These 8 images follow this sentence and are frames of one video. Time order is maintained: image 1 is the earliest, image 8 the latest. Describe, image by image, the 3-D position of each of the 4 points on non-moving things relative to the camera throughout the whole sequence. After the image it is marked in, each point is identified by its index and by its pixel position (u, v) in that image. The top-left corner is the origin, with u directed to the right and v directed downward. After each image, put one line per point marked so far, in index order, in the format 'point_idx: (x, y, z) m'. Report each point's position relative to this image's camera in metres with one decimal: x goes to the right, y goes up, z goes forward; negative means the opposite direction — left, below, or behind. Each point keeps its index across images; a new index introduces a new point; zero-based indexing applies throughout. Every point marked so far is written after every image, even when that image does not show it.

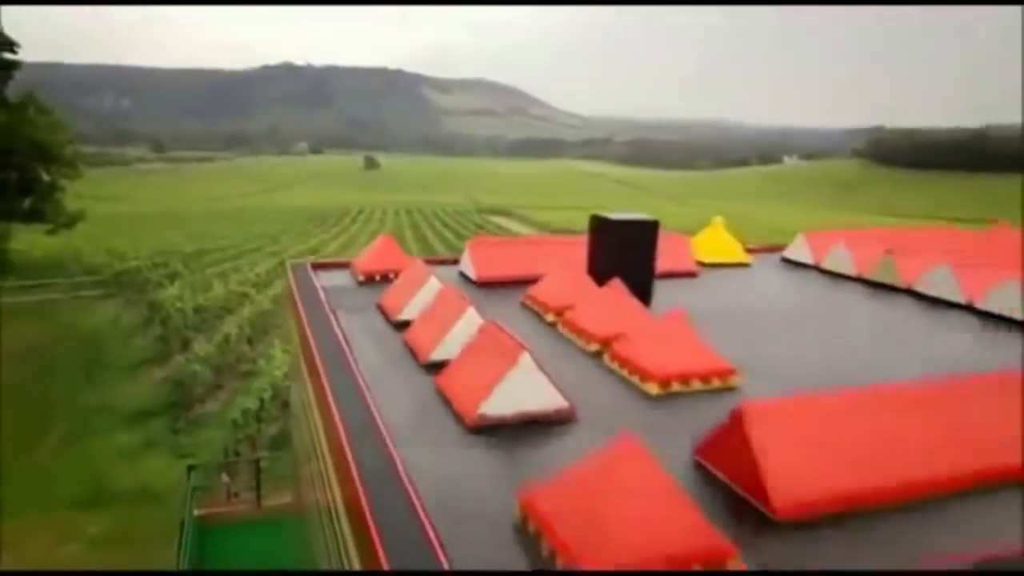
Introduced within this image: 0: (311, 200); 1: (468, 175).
0: (-0.5, +0.3, +4.5) m
1: (-0.2, +0.3, +4.5) m
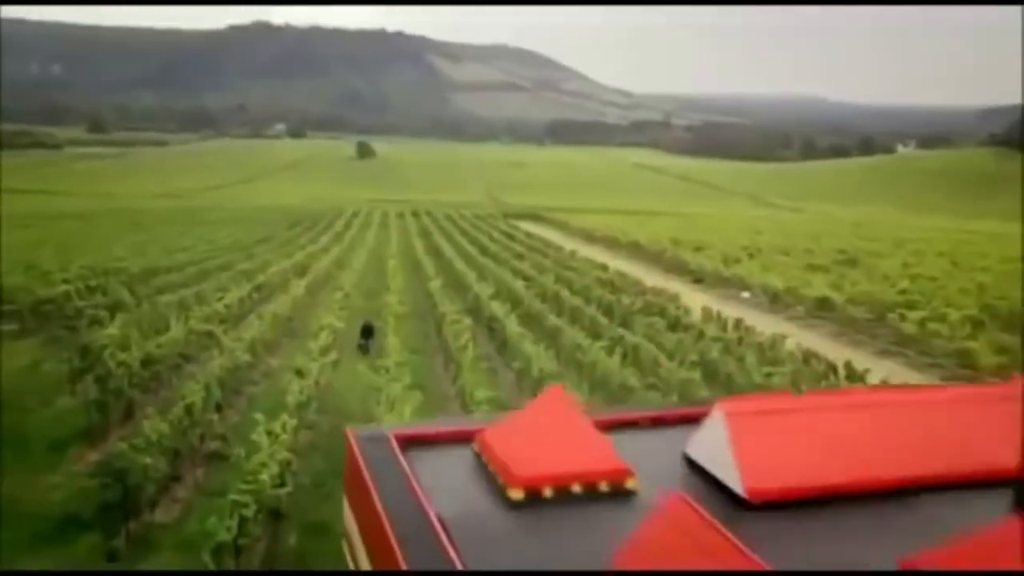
0: (-0.4, +0.2, +3.5) m
1: (-0.1, +0.3, +3.5) m
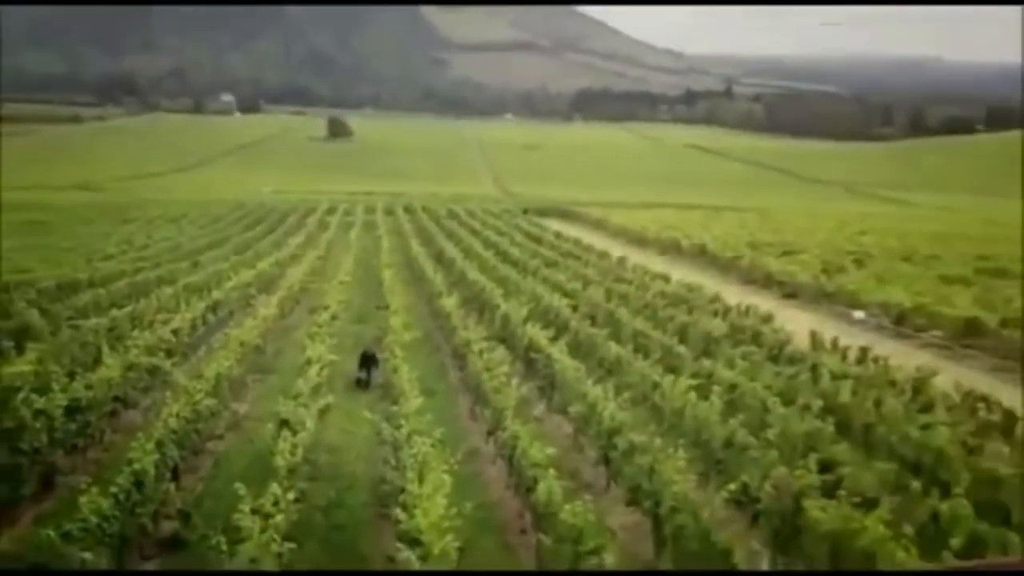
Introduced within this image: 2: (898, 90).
0: (-0.4, +0.2, +2.6) m
1: (0.0, +0.3, +2.7) m
2: (+0.7, +0.4, +2.8) m
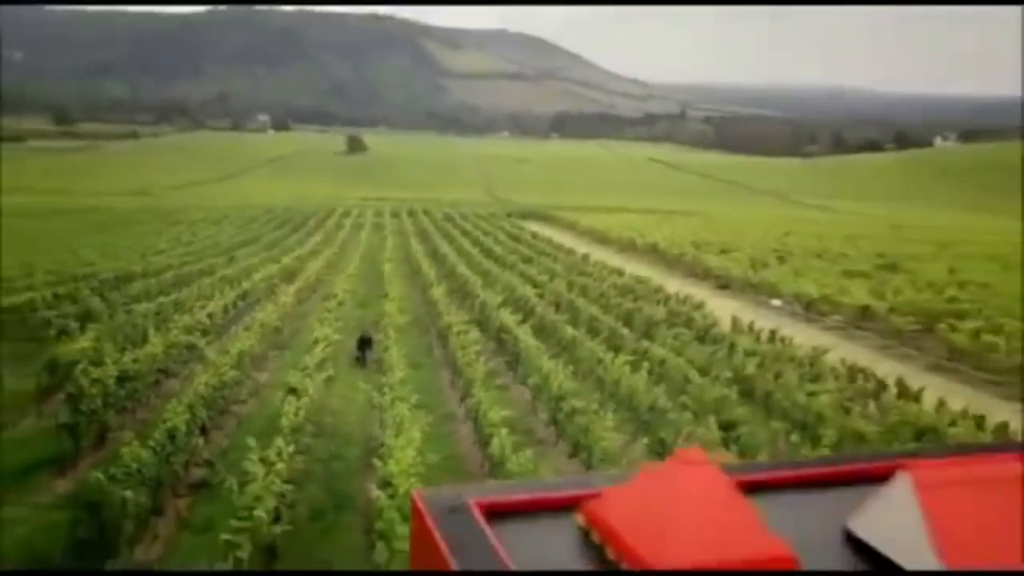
0: (-0.4, +0.2, +3.2) m
1: (0.0, +0.3, +3.2) m
2: (+0.7, +0.4, +3.3) m
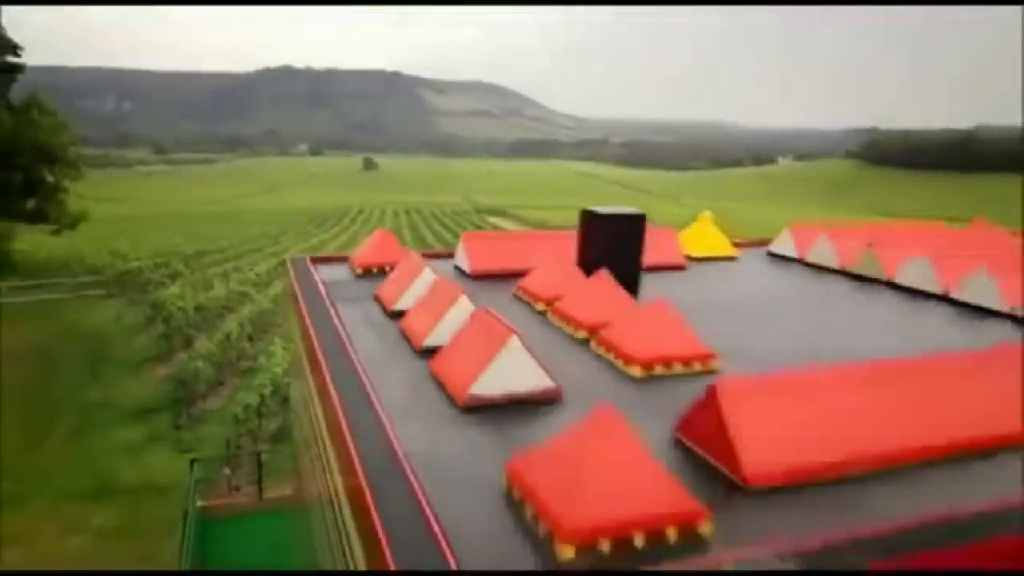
0: (-0.6, +0.3, +4.5) m
1: (-0.2, +0.3, +4.6) m
2: (+0.6, +0.4, +4.6) m
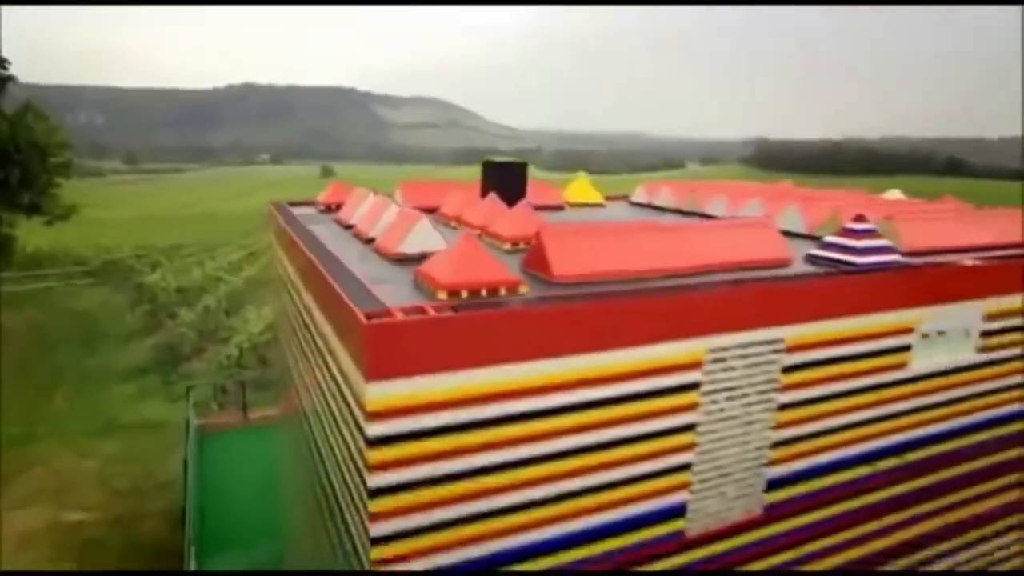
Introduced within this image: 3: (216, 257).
0: (-0.7, +0.3, +5.1) m
1: (-0.4, +0.4, +5.2) m
2: (+0.4, +0.5, +5.2) m
3: (-1.0, +0.1, +5.0) m
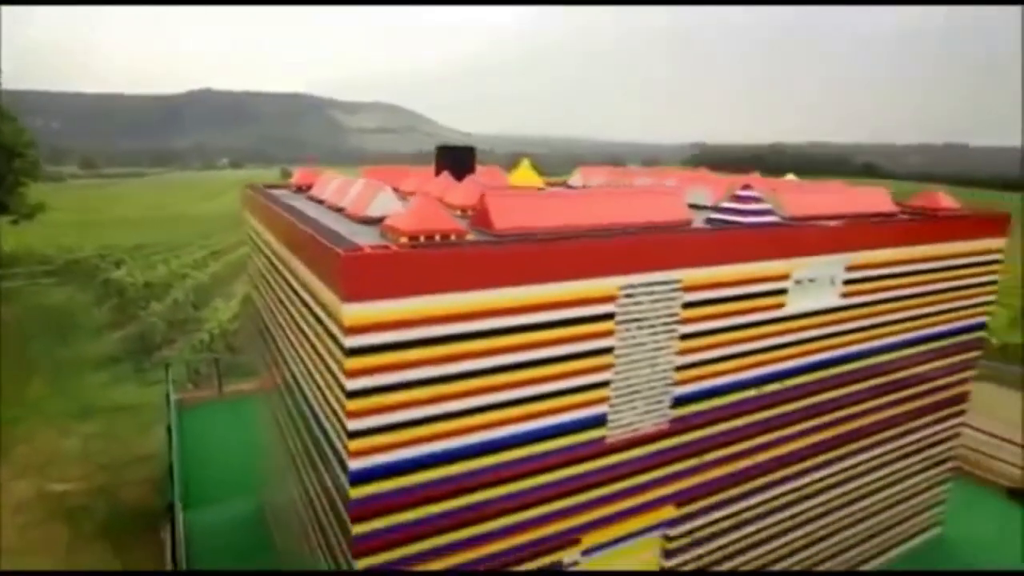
0: (-0.9, +0.3, +5.4) m
1: (-0.5, +0.4, +5.4) m
2: (+0.2, +0.5, +5.5) m
3: (-1.1, +0.1, +5.2) m
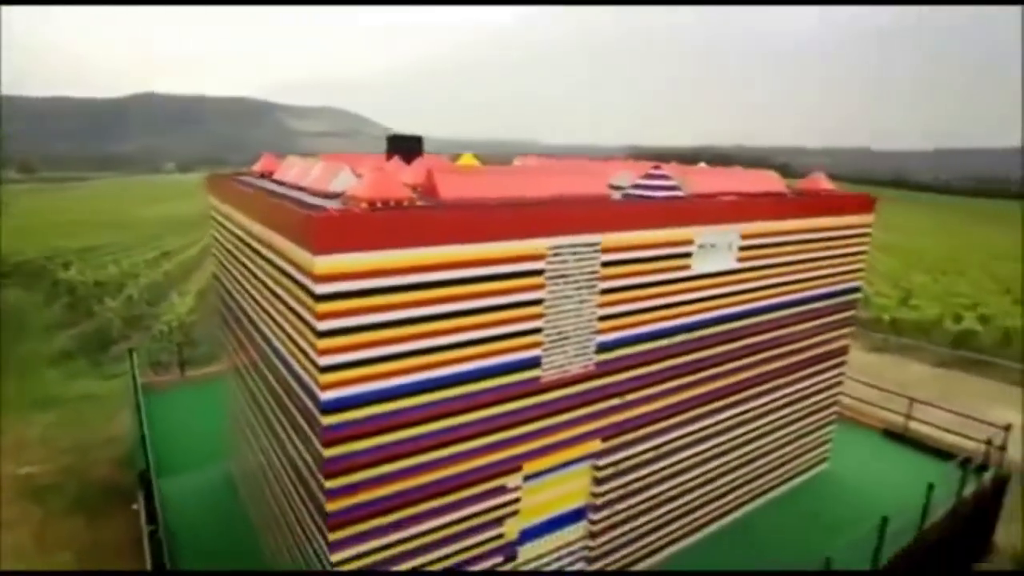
0: (-1.1, +0.3, +5.6) m
1: (-0.7, +0.4, +5.7) m
2: (0.0, +0.5, +5.7) m
3: (-1.3, +0.1, +5.4) m
